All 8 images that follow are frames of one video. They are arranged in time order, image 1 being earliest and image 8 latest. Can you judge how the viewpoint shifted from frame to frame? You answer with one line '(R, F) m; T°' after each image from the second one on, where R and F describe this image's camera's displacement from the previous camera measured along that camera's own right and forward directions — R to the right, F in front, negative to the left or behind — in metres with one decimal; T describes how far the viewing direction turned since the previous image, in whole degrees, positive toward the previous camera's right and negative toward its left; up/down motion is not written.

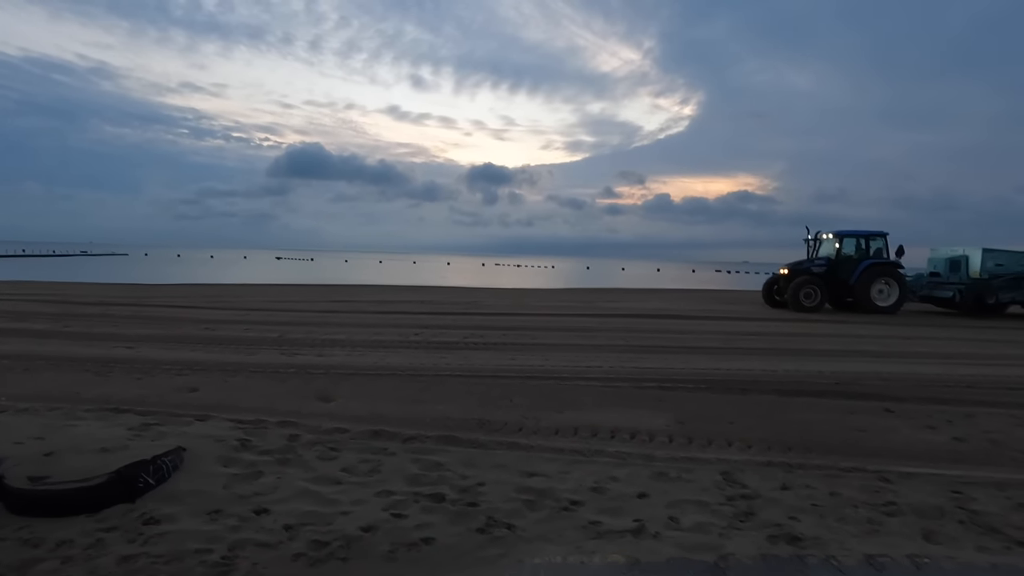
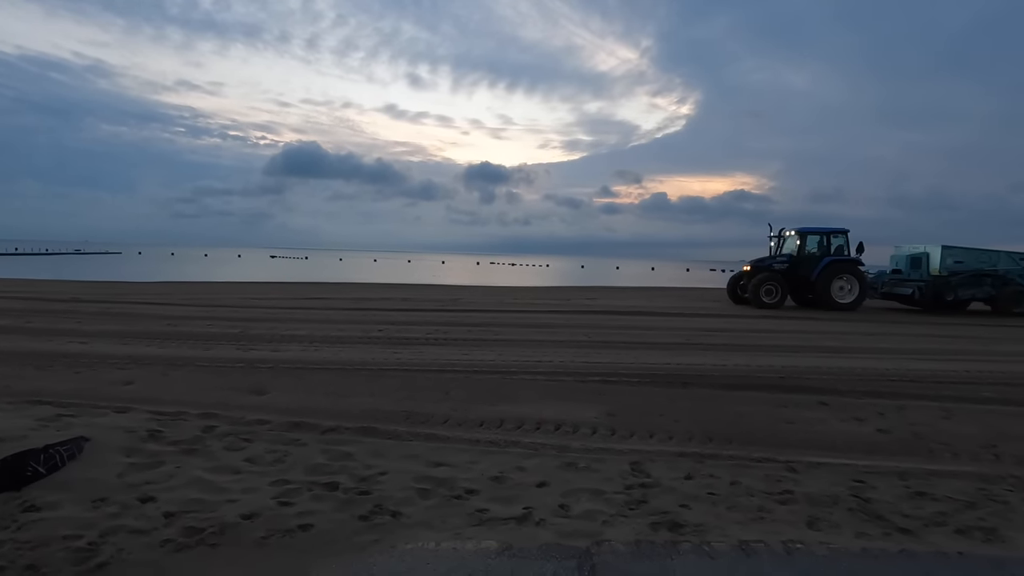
(+0.8, 0.0) m; 0°
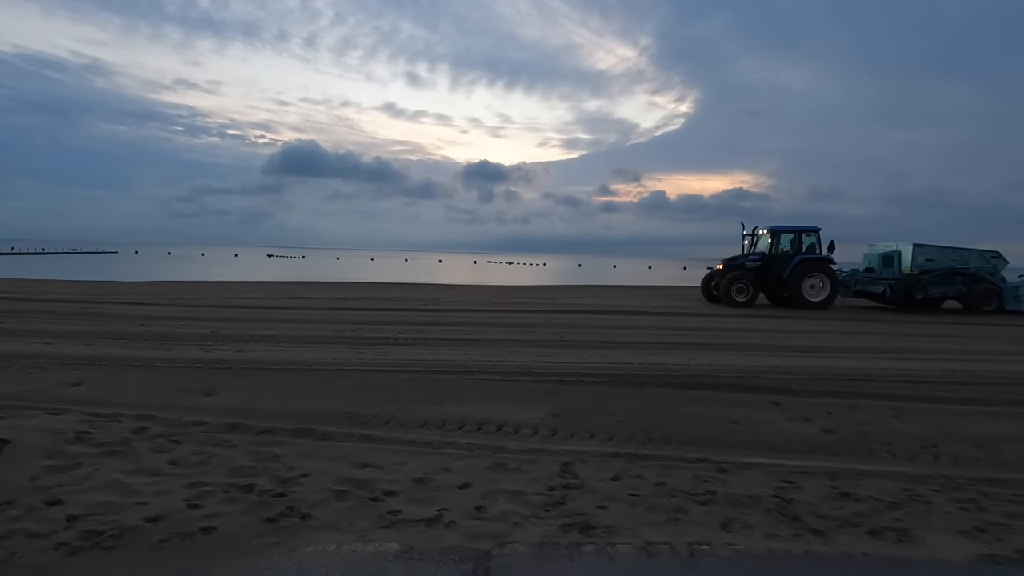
(+0.6, 0.0) m; 0°
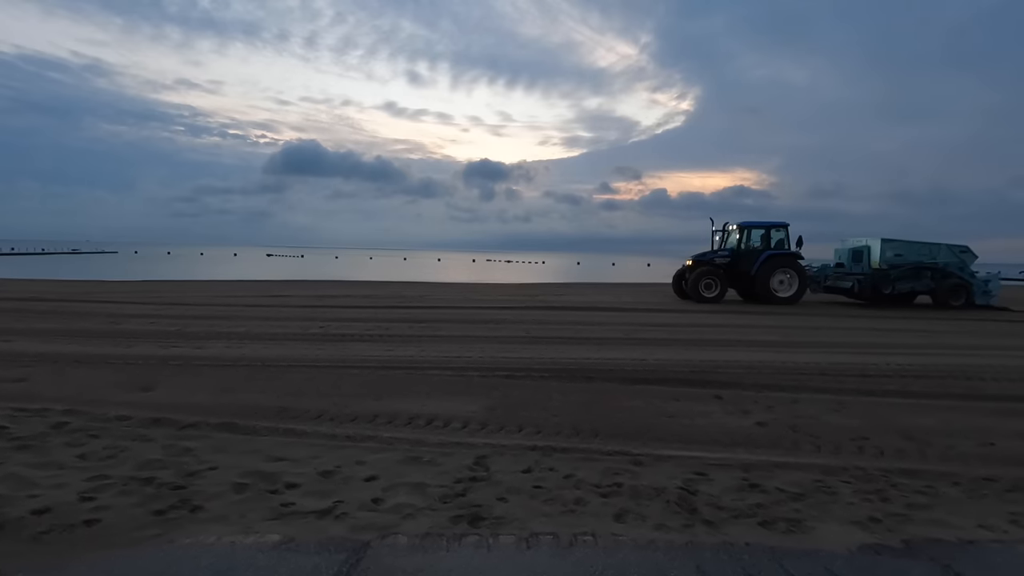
(+0.8, 0.0) m; 0°
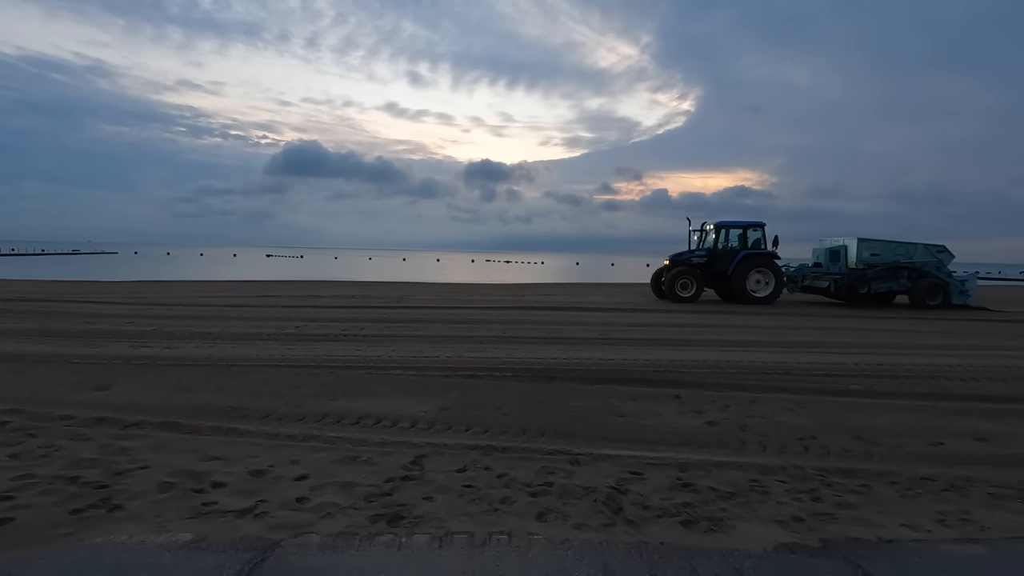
(+0.6, 0.0) m; 0°
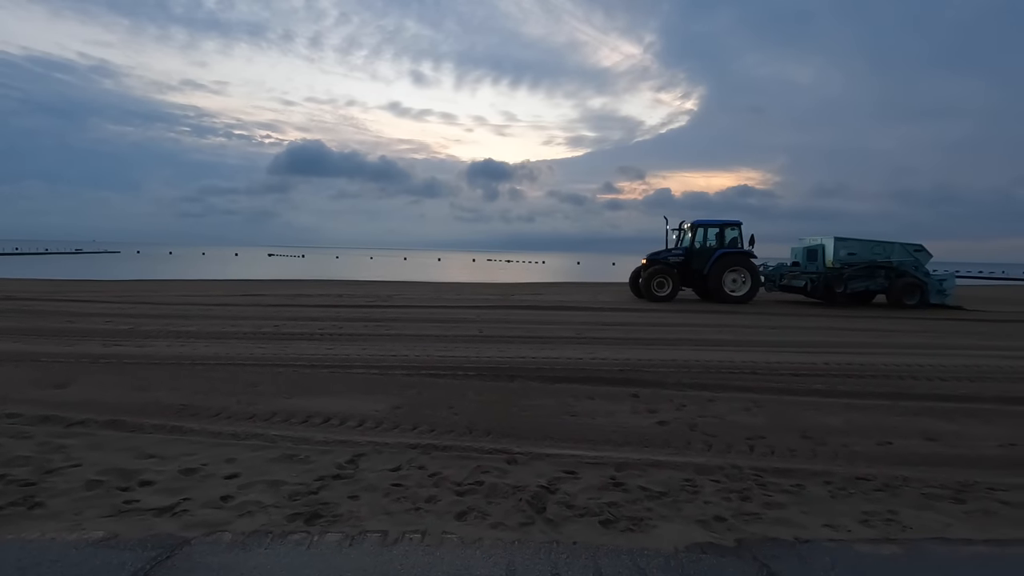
(+0.6, 0.0) m; 0°
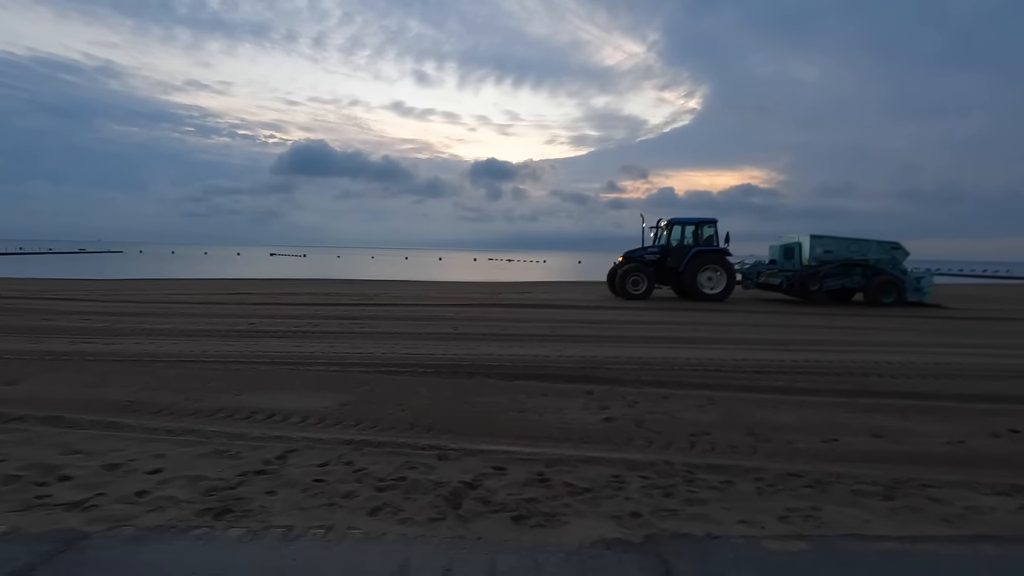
(+0.6, 0.0) m; 0°
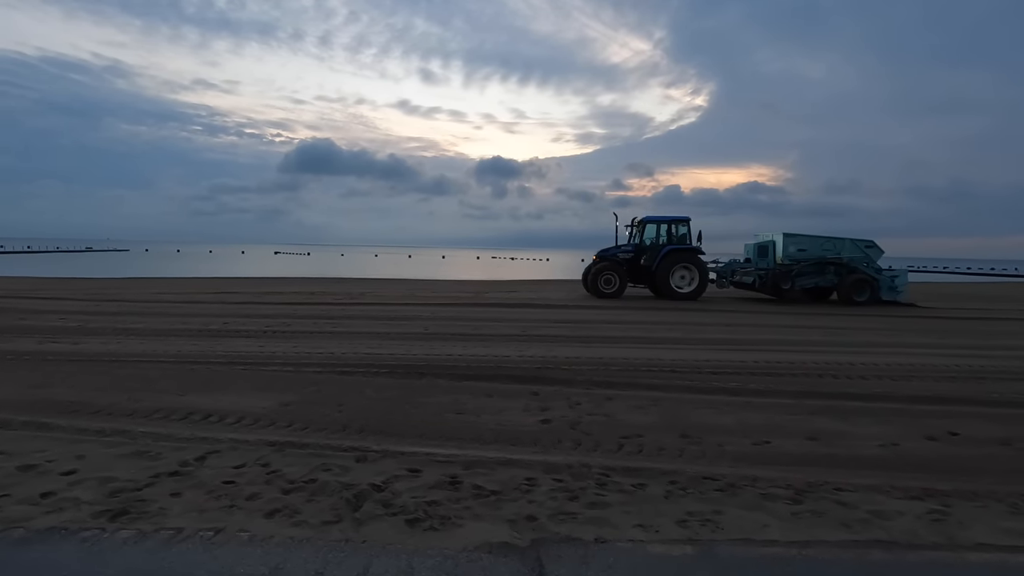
(+0.8, 0.0) m; -1°
